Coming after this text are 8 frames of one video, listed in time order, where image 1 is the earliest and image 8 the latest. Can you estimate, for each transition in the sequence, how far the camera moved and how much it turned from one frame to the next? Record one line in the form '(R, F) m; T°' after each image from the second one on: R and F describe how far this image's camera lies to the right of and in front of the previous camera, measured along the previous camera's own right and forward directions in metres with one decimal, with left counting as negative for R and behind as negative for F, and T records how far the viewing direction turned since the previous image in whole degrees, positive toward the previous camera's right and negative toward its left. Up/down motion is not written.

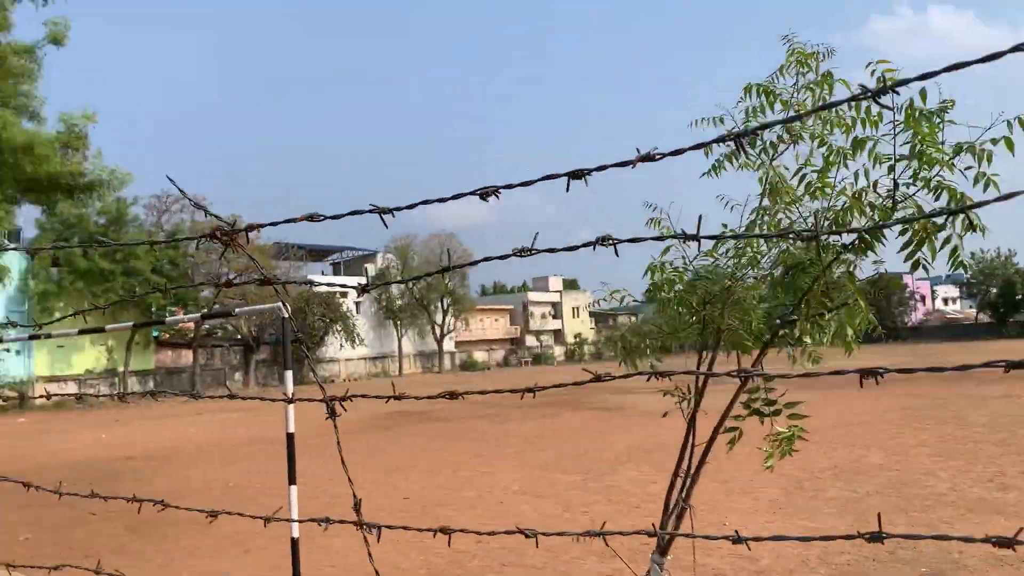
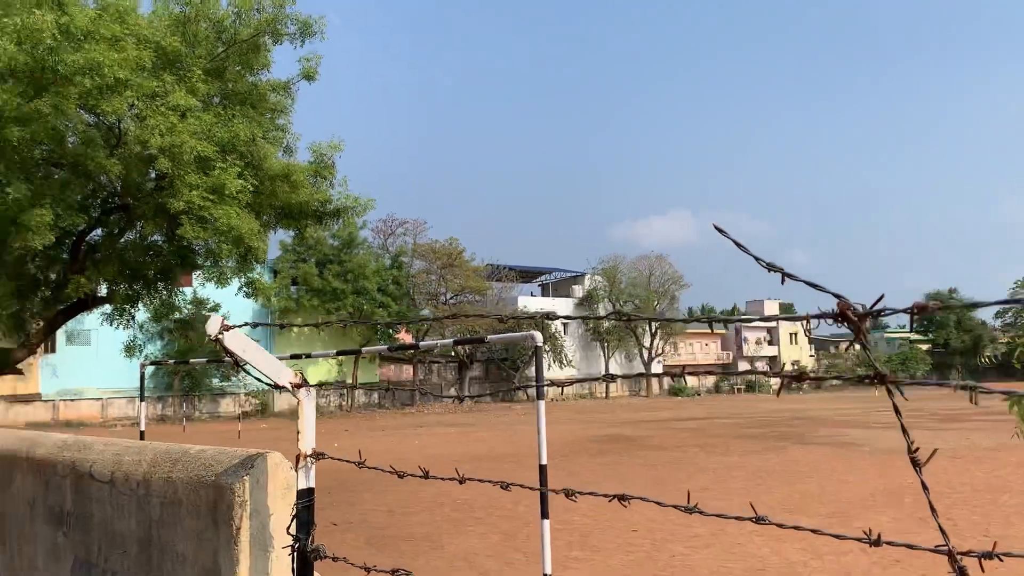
(-0.3, +0.3) m; -15°
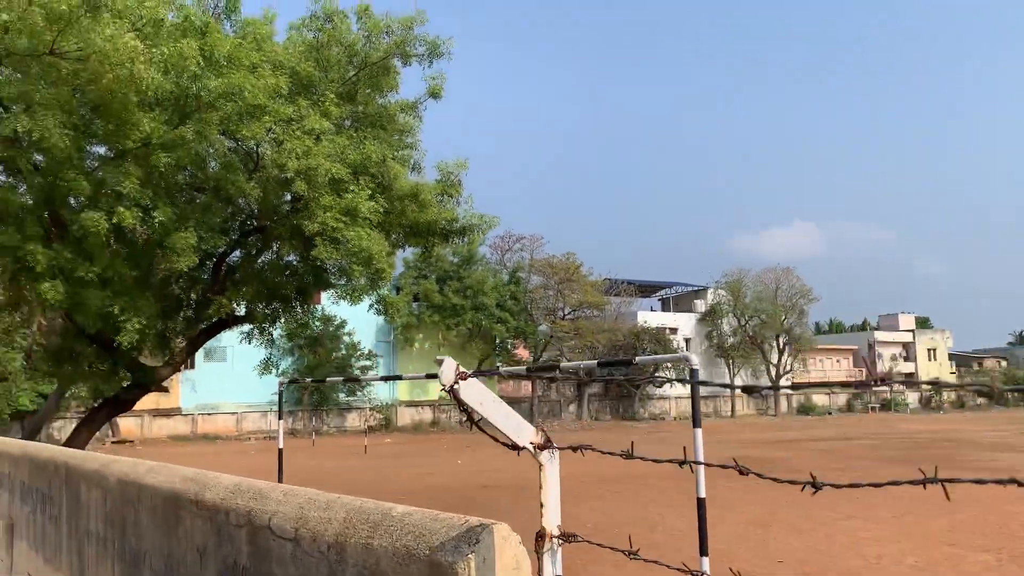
(-0.2, +0.2) m; -8°
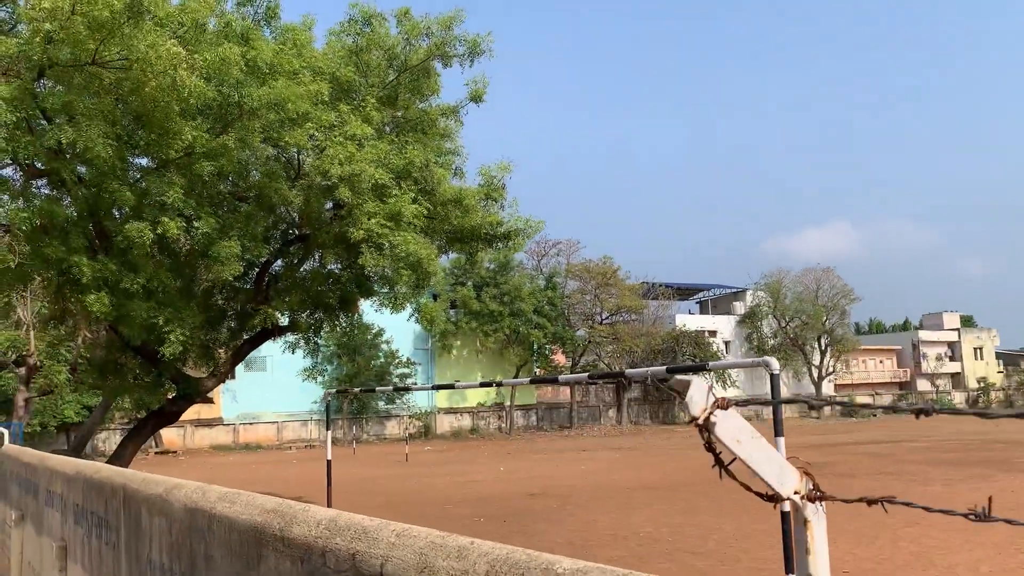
(-0.1, +0.2) m; -2°
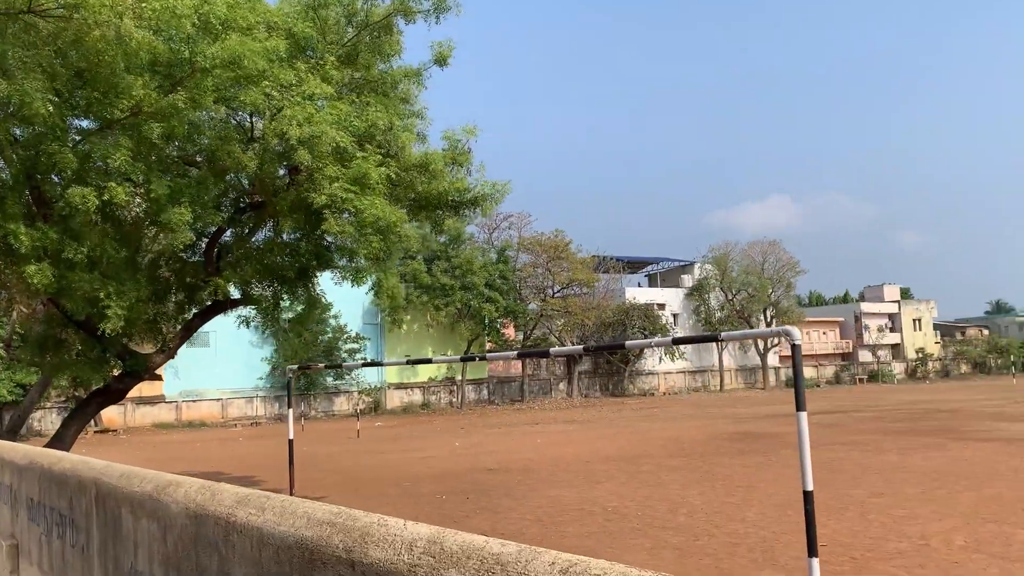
(-0.3, +0.3) m; +4°
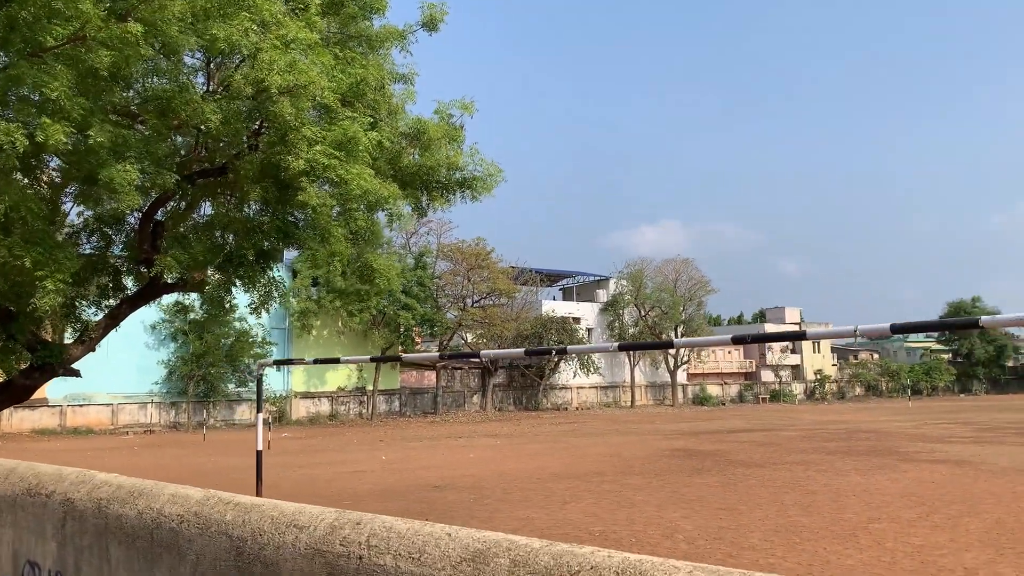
(-1.0, +1.1) m; +8°
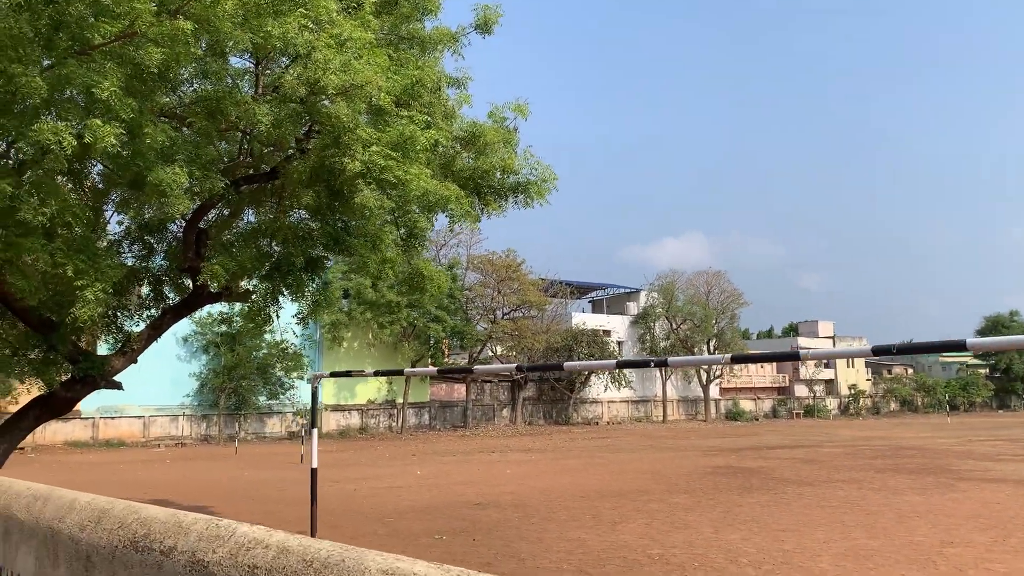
(-0.3, +0.3) m; -2°
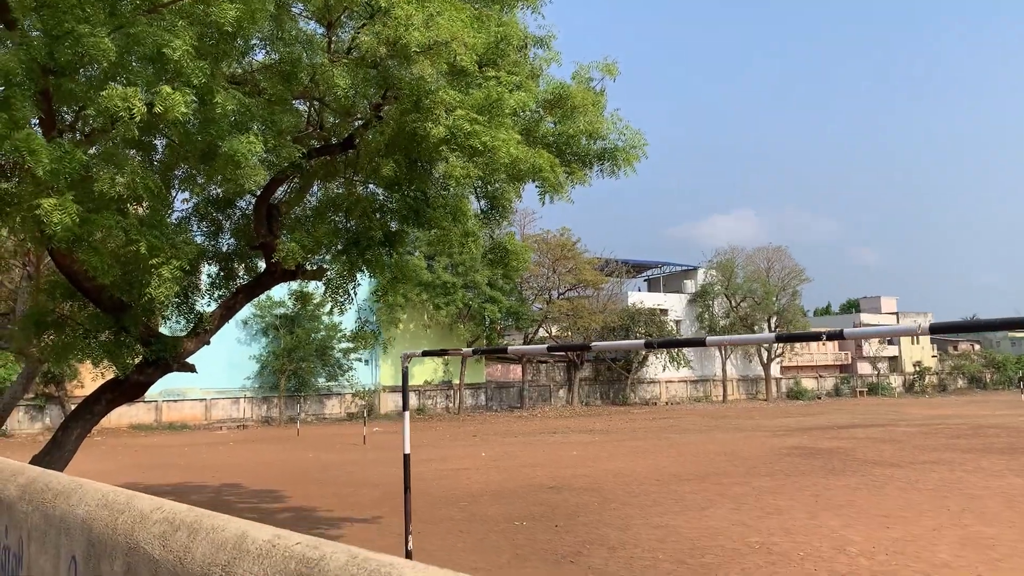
(-0.4, +0.5) m; -3°
